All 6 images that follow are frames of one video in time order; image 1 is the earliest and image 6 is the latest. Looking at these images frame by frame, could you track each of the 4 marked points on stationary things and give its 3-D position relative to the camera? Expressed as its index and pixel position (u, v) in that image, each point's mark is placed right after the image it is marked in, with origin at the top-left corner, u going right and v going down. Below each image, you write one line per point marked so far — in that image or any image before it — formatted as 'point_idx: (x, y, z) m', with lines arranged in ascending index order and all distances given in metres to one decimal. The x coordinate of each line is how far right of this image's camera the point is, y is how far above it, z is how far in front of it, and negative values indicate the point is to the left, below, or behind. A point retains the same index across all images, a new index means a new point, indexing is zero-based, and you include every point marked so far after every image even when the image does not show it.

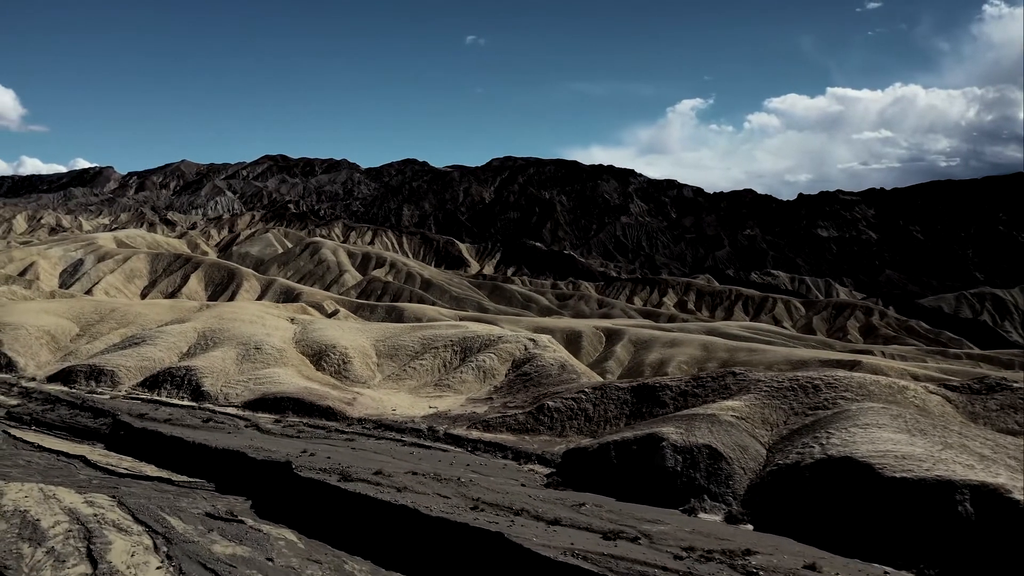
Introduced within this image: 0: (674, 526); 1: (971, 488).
0: (+4.8, -7.0, +19.8) m
1: (+12.3, -5.3, +17.8) m
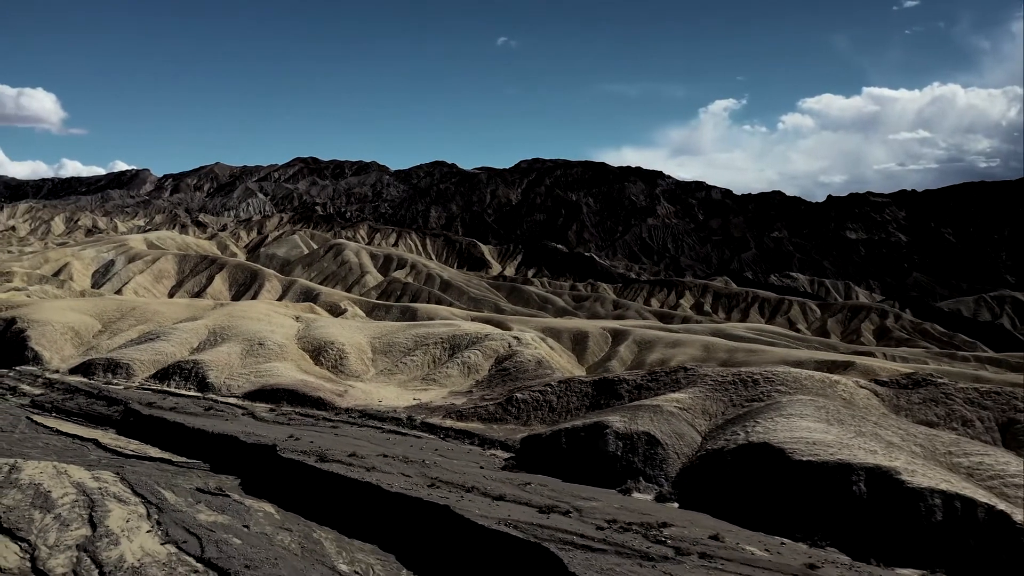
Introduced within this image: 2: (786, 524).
0: (+3.0, -7.0, +21.9) m
1: (+10.5, -5.3, +19.7) m
2: (+8.1, -7.0, +19.9) m
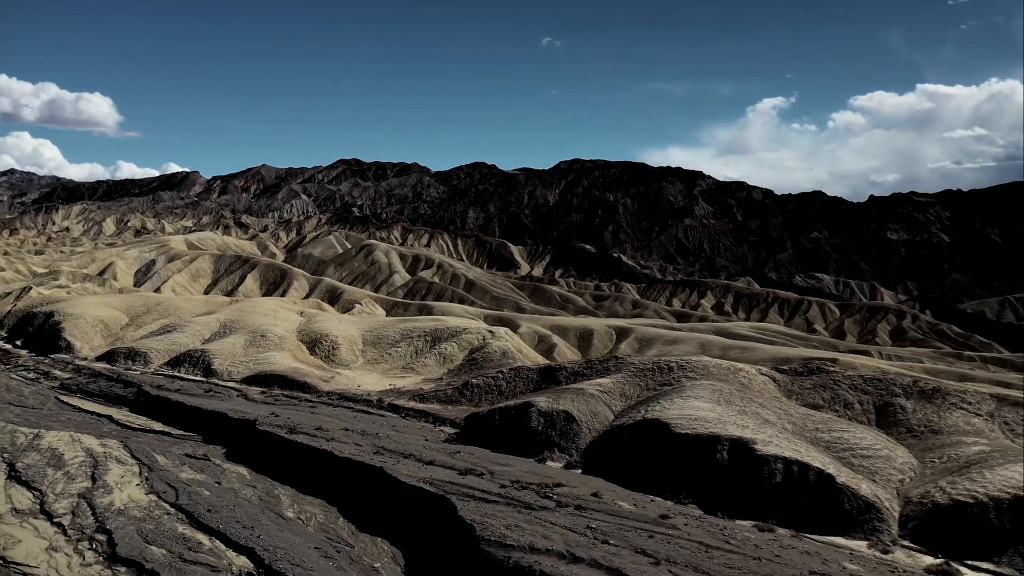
0: (+0.2, -6.8, +25.5) m
1: (+7.5, -5.2, +22.9) m
2: (+5.1, -6.8, +23.3) m
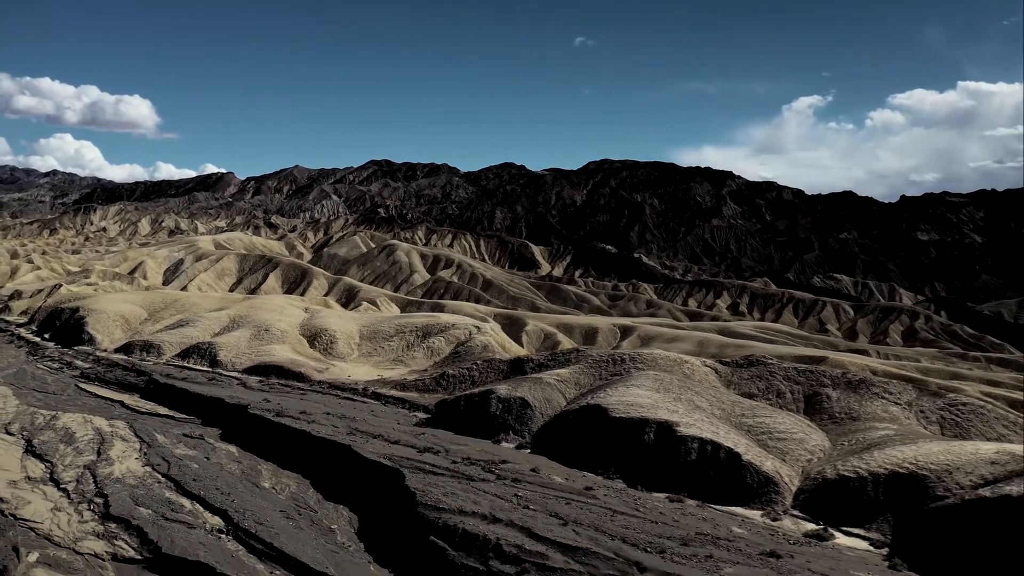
0: (-1.7, -6.7, +28.2) m
1: (+5.5, -5.1, +25.2) m
2: (+3.1, -6.7, +25.7) m
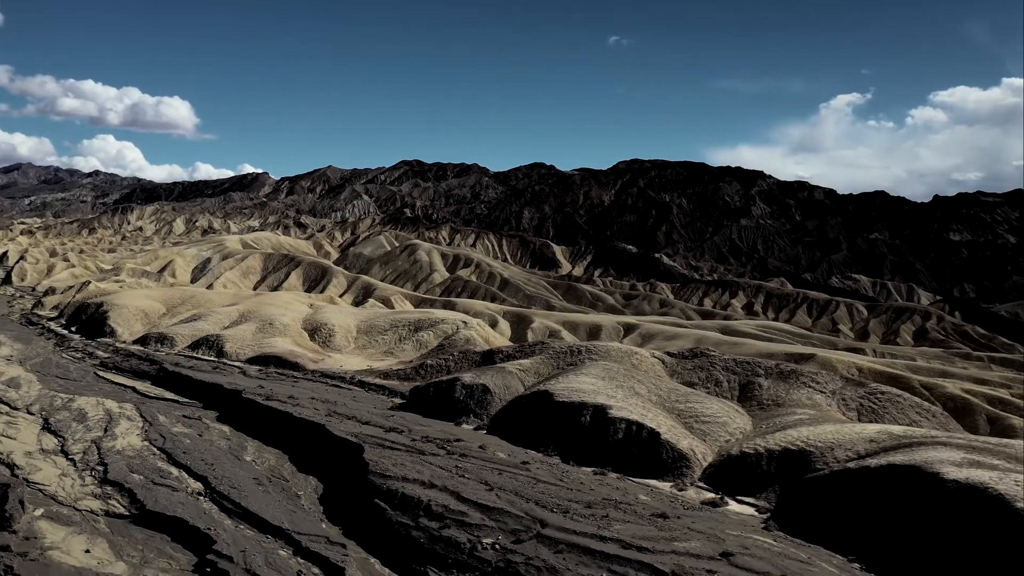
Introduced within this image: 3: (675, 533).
0: (-3.7, -6.4, +31.1) m
1: (+3.4, -4.9, +27.8) m
2: (+1.1, -6.5, +28.4) m
3: (+4.7, -7.1, +19.4) m
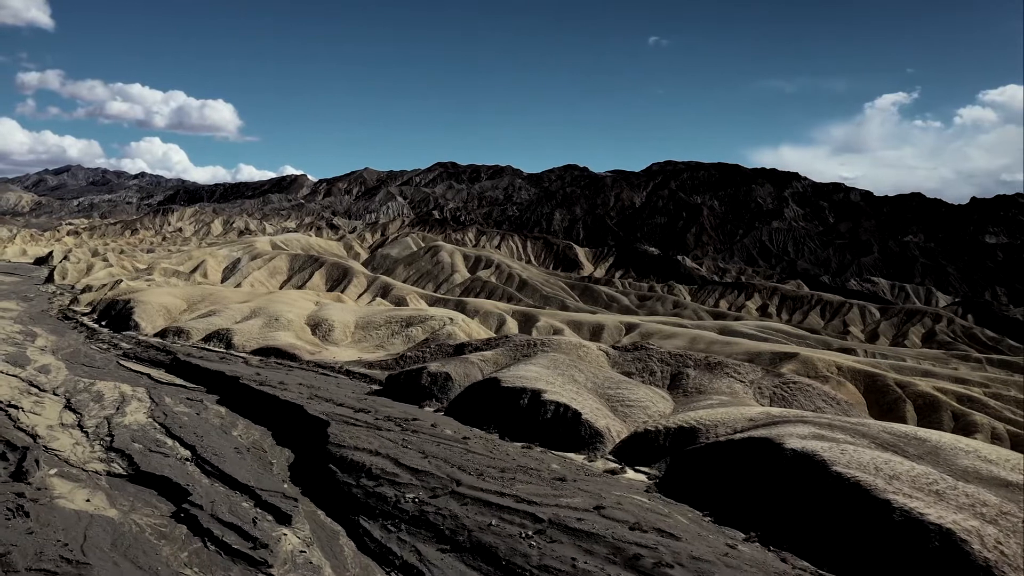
0: (-6.0, -6.3, +35.0) m
1: (+0.9, -4.8, +31.5) m
2: (-1.4, -6.4, +32.2) m
3: (+1.8, -7.0, +23.0) m
